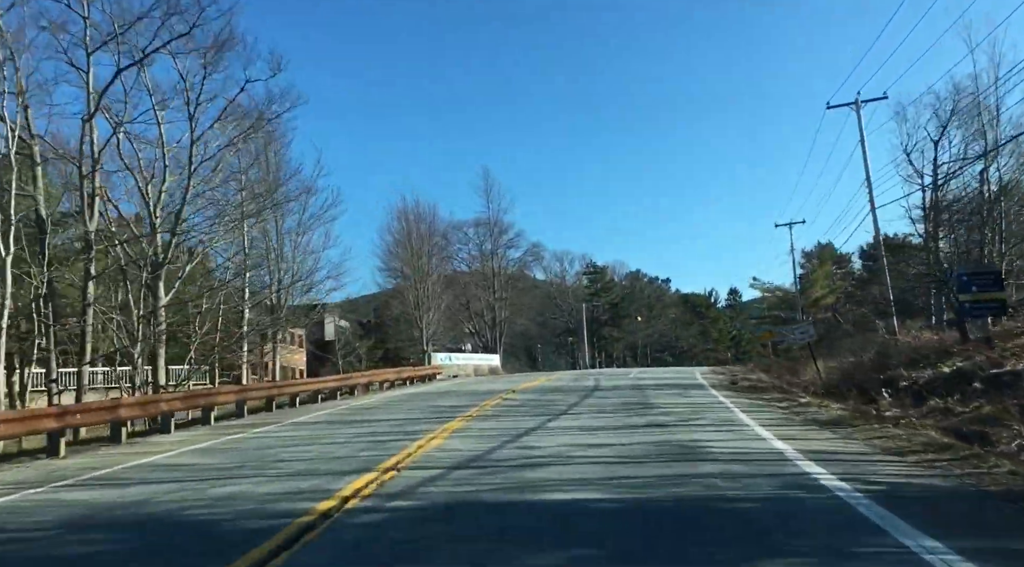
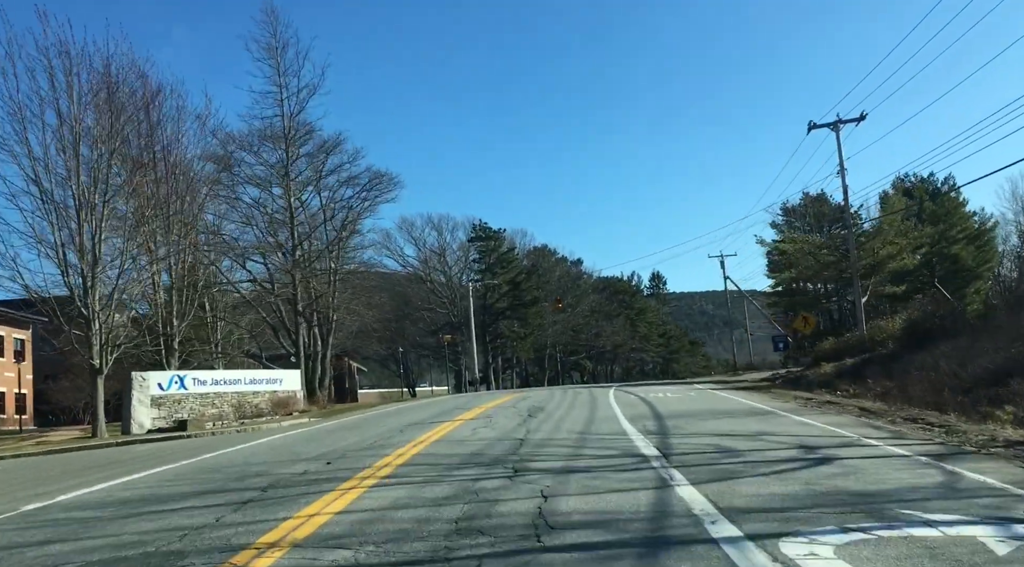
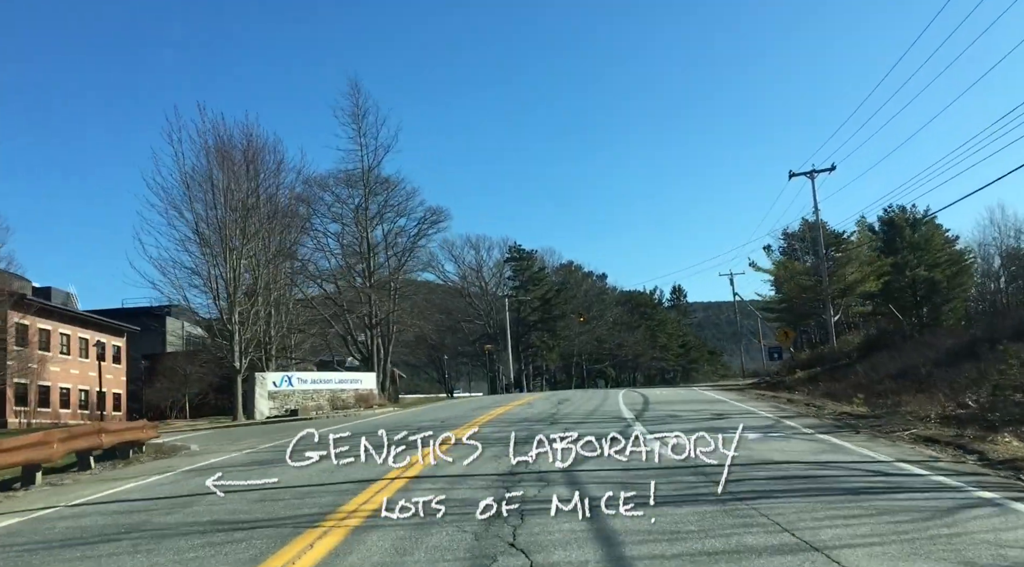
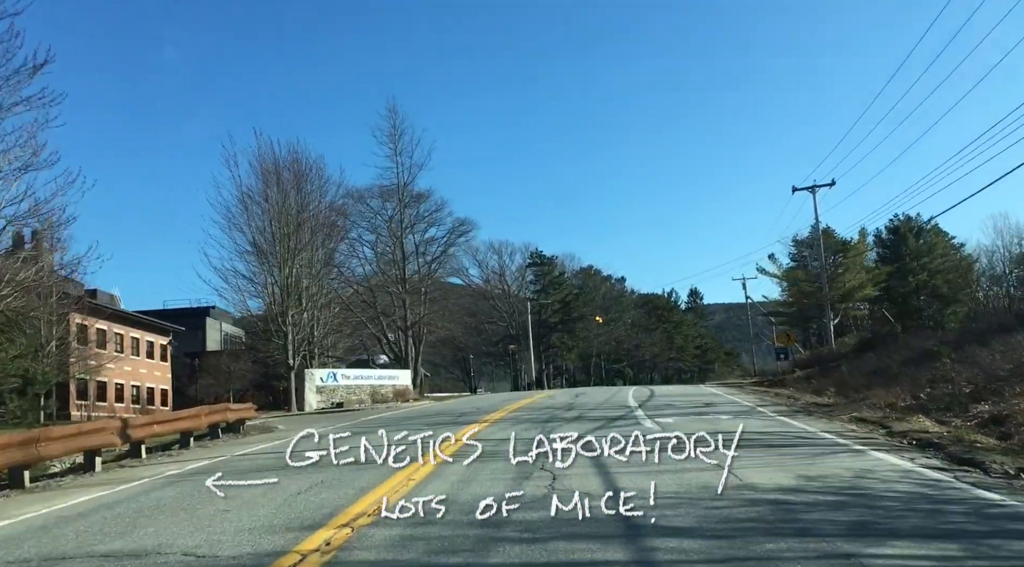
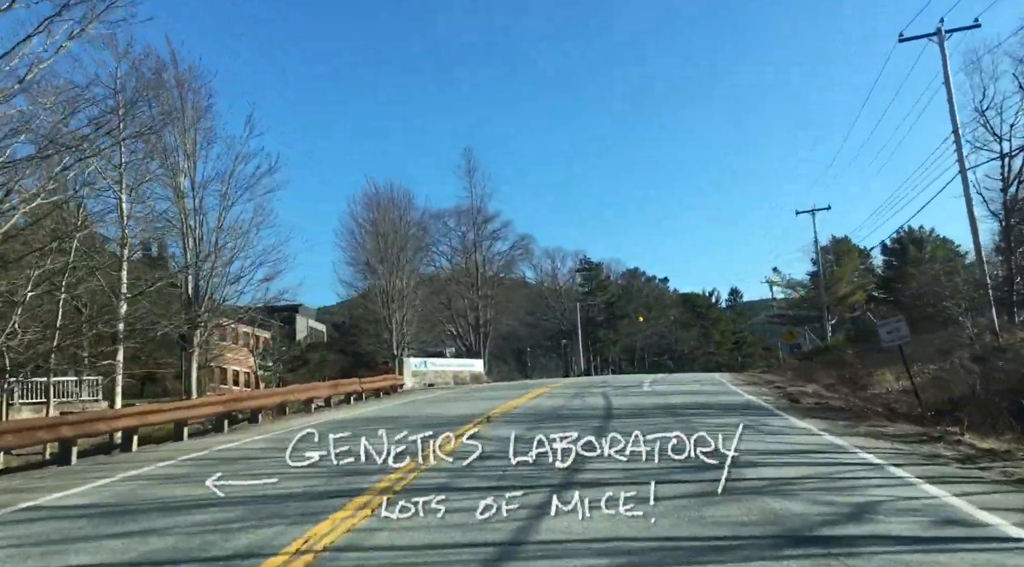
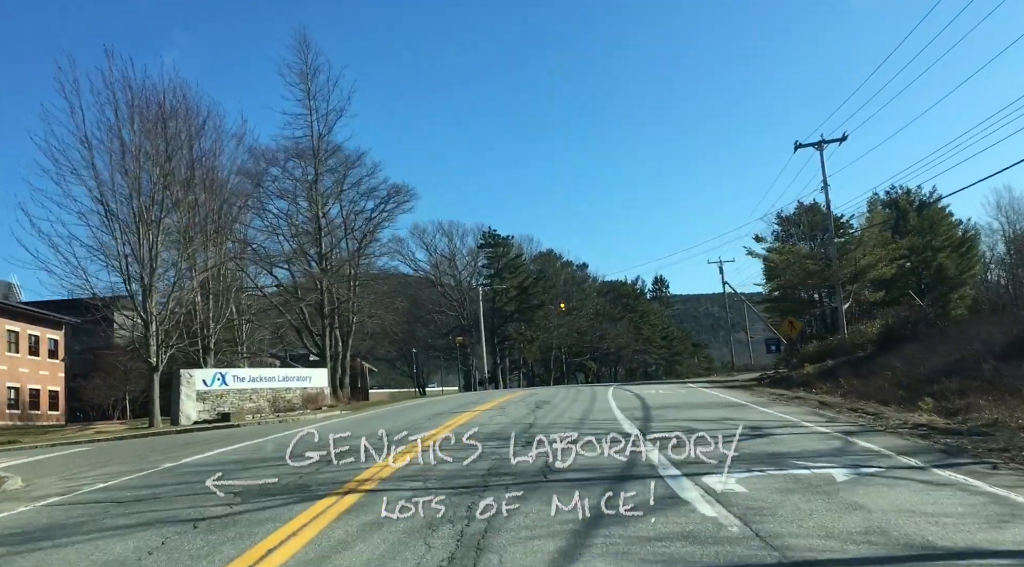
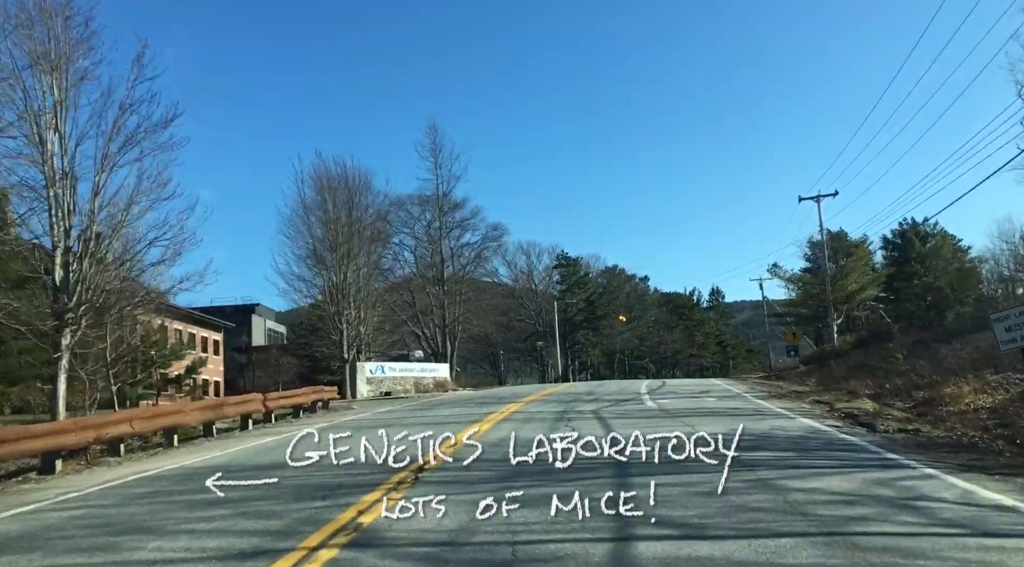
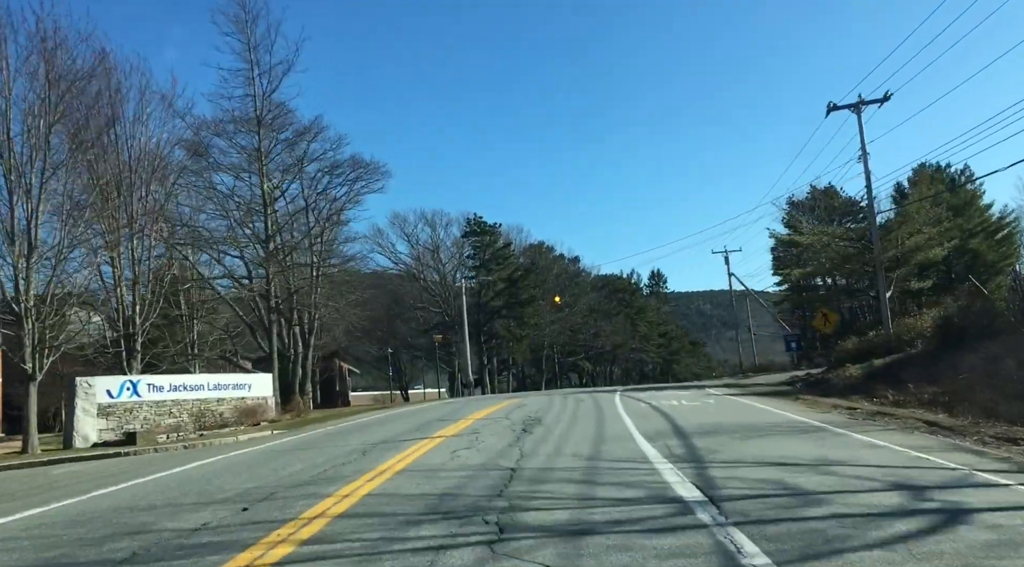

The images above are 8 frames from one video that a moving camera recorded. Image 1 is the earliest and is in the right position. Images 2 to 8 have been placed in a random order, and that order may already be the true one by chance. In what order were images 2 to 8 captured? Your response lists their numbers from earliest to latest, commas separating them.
5, 7, 4, 3, 6, 2, 8
